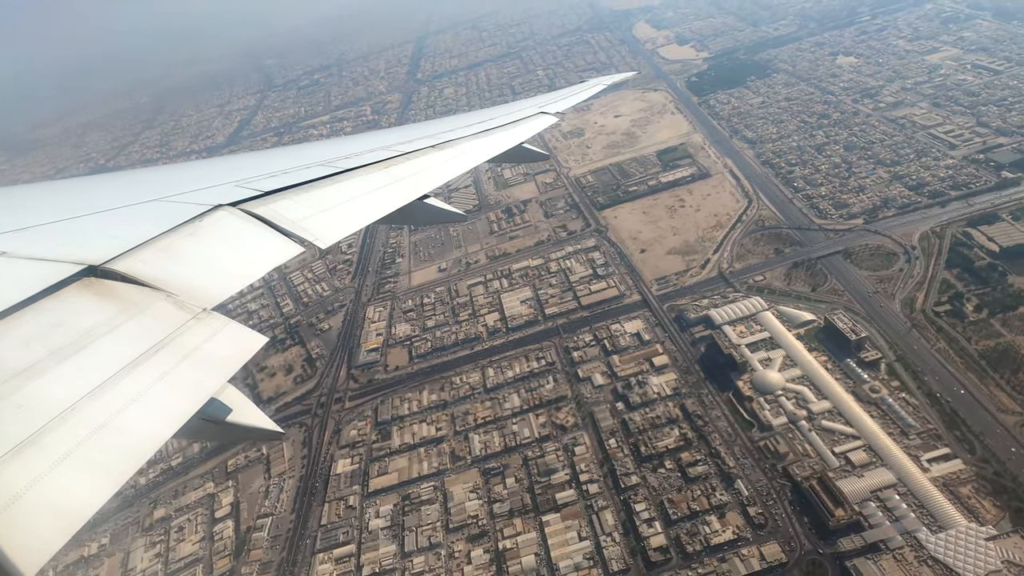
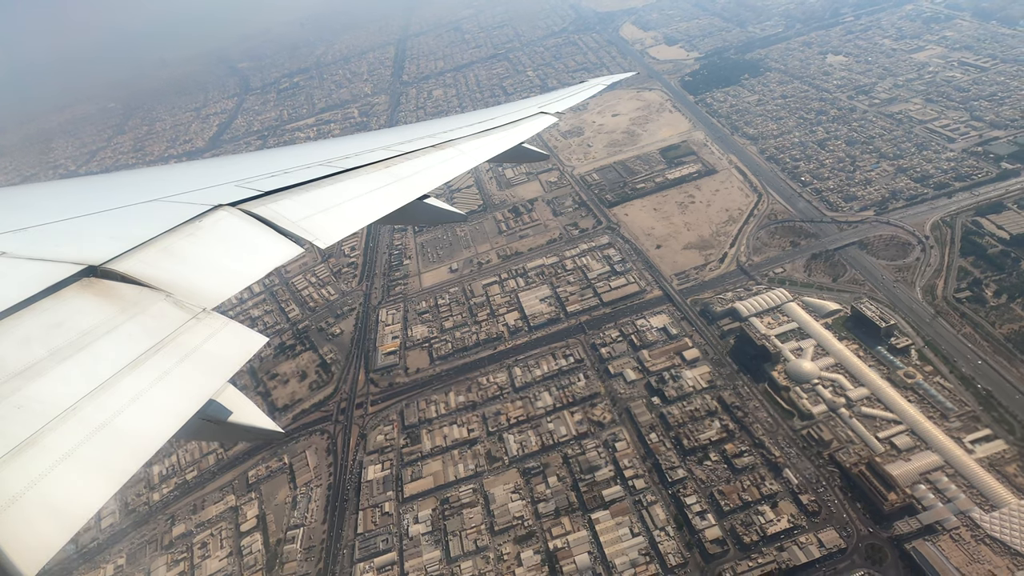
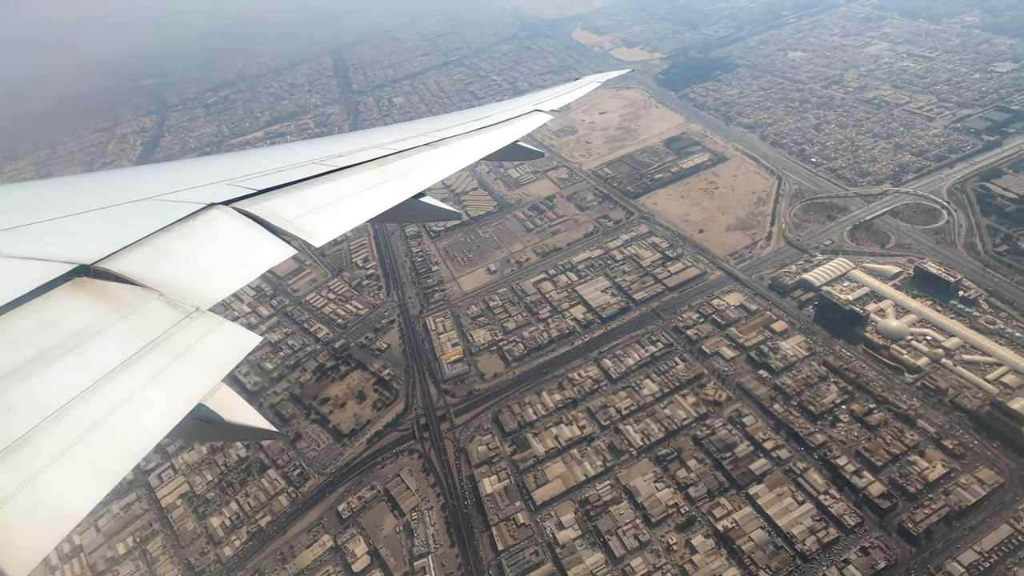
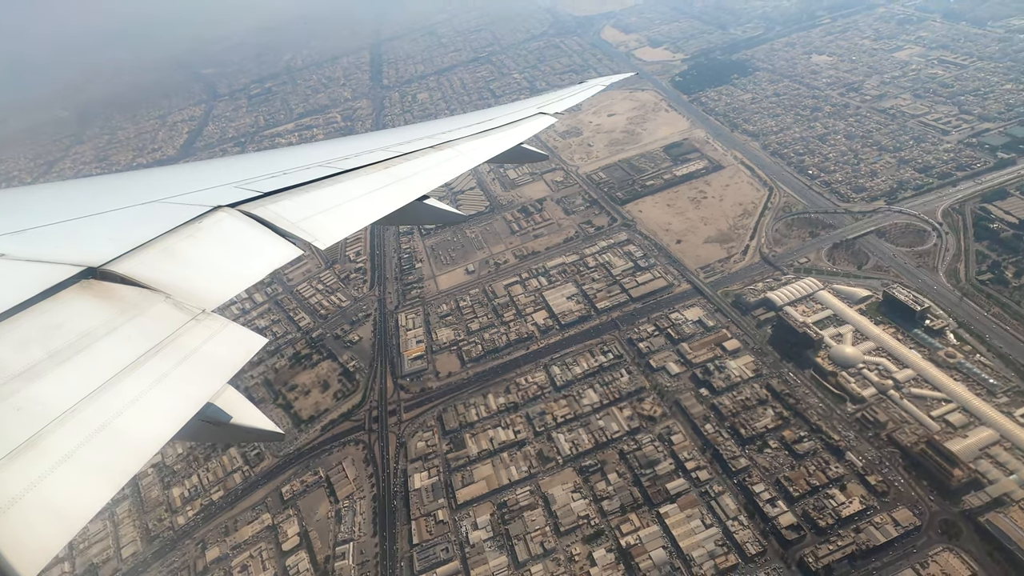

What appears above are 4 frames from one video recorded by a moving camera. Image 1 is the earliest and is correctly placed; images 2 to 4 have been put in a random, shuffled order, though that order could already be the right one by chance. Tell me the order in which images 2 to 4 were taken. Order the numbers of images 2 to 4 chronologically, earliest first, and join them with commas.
2, 4, 3
